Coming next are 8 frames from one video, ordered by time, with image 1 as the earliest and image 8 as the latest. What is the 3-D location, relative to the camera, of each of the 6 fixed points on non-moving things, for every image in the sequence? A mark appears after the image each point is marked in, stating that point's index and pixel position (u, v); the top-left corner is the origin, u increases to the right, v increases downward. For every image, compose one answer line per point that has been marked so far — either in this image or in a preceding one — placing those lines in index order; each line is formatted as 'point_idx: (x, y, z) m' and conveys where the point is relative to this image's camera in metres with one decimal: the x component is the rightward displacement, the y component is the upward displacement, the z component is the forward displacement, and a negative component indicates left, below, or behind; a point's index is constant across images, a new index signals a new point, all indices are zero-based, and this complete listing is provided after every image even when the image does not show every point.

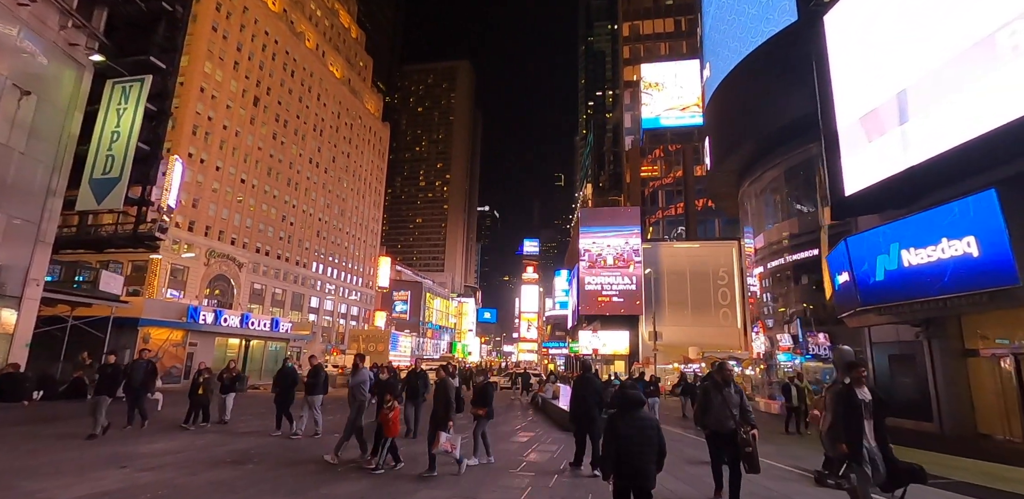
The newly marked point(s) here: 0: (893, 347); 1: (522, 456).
0: (+14.1, -3.6, +19.6) m
1: (+0.2, -4.5, +11.5) m
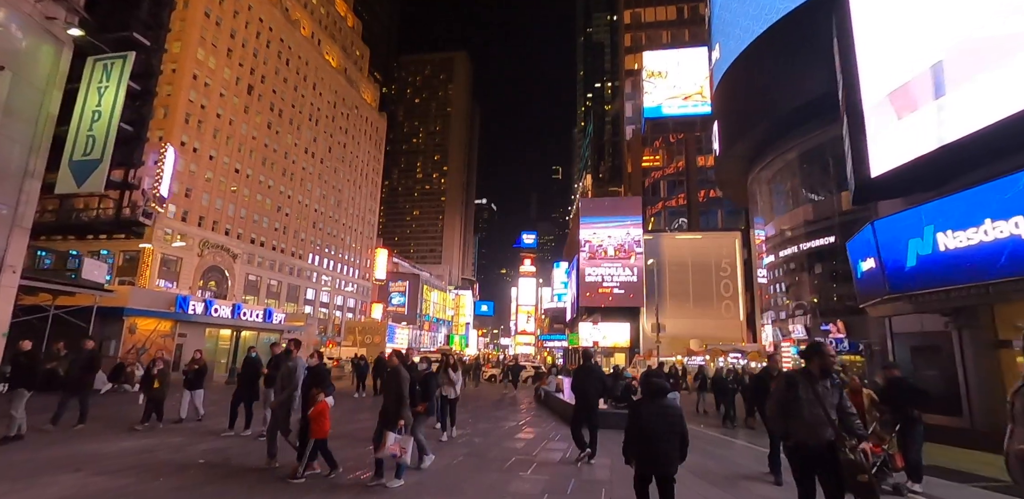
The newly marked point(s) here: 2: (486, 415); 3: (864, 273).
0: (+14.2, -3.1, +18.6) m
1: (+0.4, -4.0, +10.5) m
2: (-0.8, -5.2, +16.6) m
3: (+11.7, -0.8, +17.5) m
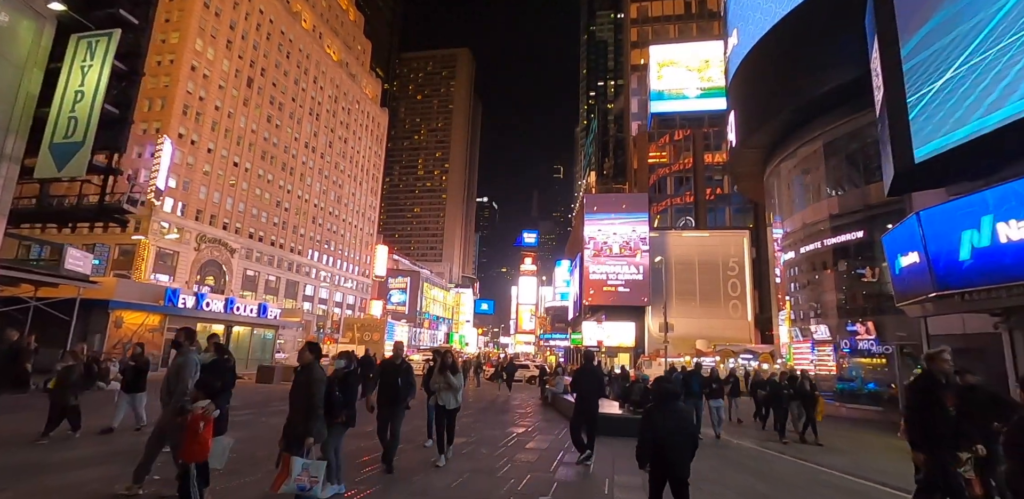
0: (+14.4, -3.0, +17.2) m
1: (+0.6, -3.8, +9.1) m
2: (-0.6, -4.9, +15.2) m
3: (+11.9, -0.6, +16.1) m
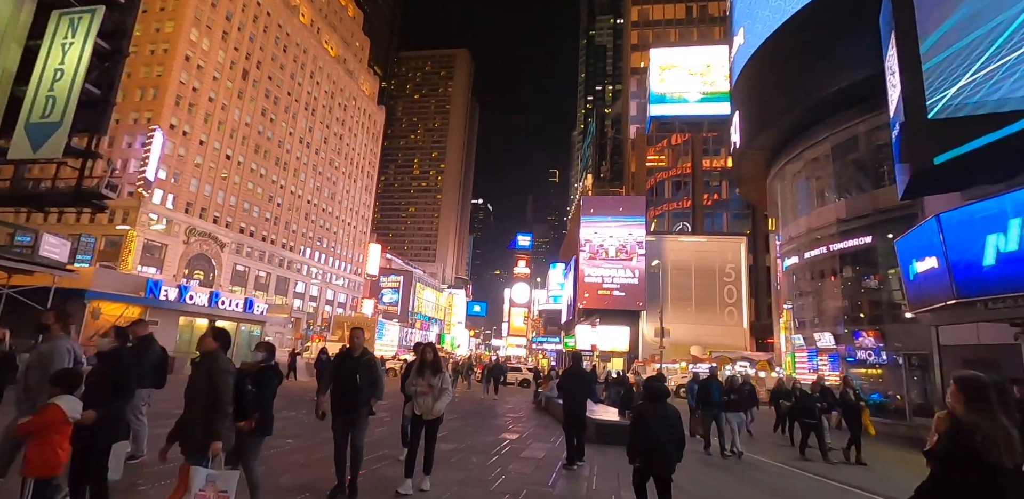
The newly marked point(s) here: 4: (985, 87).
0: (+14.2, -3.2, +16.5) m
1: (+0.5, -3.6, +8.2) m
2: (-0.8, -4.8, +14.3) m
3: (+11.8, -0.7, +15.4) m
4: (+12.4, +4.2, +13.9) m
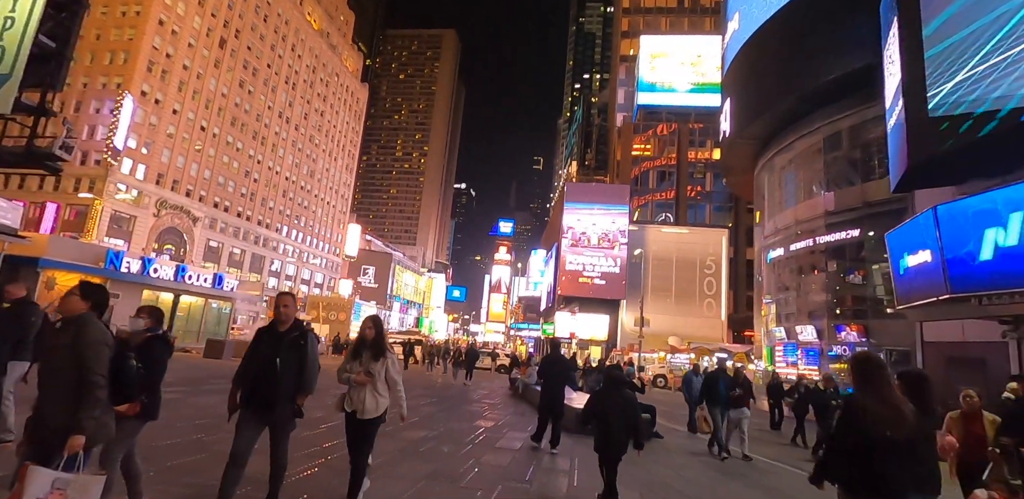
0: (+13.6, -3.0, +16.3) m
1: (+0.1, -3.2, +7.5) m
2: (-1.4, -4.2, +13.6) m
3: (+11.3, -0.6, +15.0) m
4: (+12.1, +4.3, +13.4) m
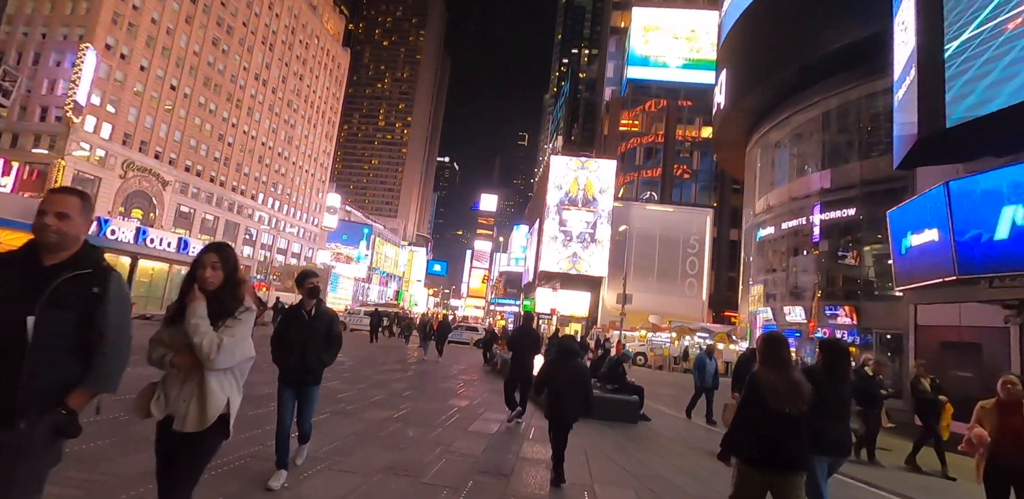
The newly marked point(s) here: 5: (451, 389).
0: (+13.0, -2.5, +15.7) m
1: (-0.2, -2.7, +6.5) m
2: (-2.0, -3.3, +12.5) m
3: (+10.8, 0.0, +14.2) m
4: (+11.8, +4.8, +12.5) m
5: (-1.5, -3.5, +13.2) m
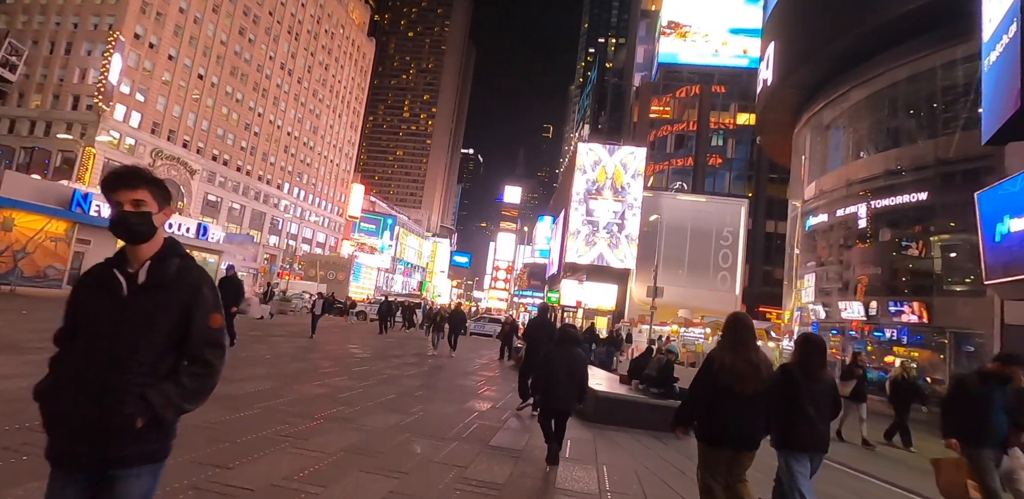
0: (+13.7, -2.2, +13.6) m
1: (+0.1, -2.4, +5.0) m
2: (-1.4, -2.9, +11.1) m
3: (+11.5, +0.3, +12.2) m
4: (+12.4, +5.1, +10.3) m
5: (-0.9, -3.1, +11.8) m
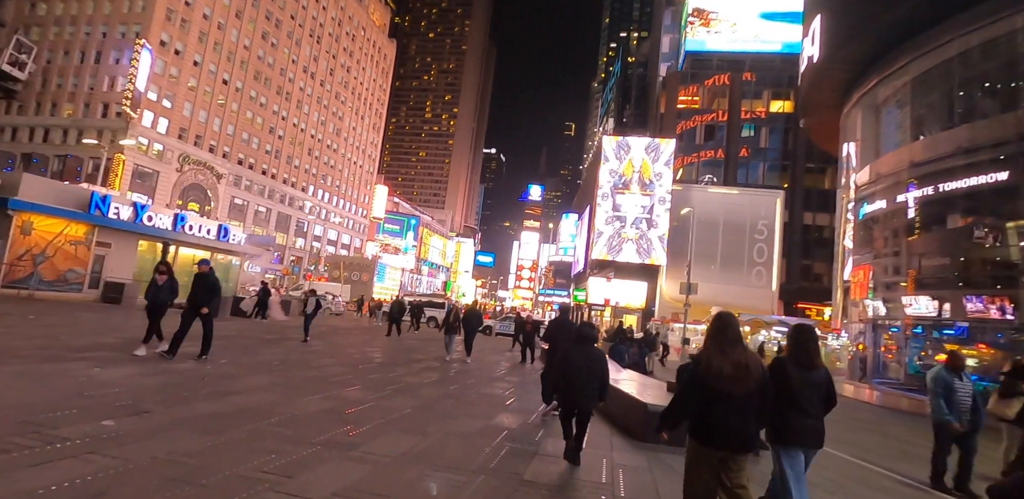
0: (+14.4, -1.8, +11.7) m
1: (+0.5, -2.2, +3.7) m
2: (-0.8, -2.8, +9.9) m
3: (+12.1, +0.7, +10.4) m
4: (+12.8, +5.4, +8.4) m
5: (-0.3, -2.9, +10.5) m
